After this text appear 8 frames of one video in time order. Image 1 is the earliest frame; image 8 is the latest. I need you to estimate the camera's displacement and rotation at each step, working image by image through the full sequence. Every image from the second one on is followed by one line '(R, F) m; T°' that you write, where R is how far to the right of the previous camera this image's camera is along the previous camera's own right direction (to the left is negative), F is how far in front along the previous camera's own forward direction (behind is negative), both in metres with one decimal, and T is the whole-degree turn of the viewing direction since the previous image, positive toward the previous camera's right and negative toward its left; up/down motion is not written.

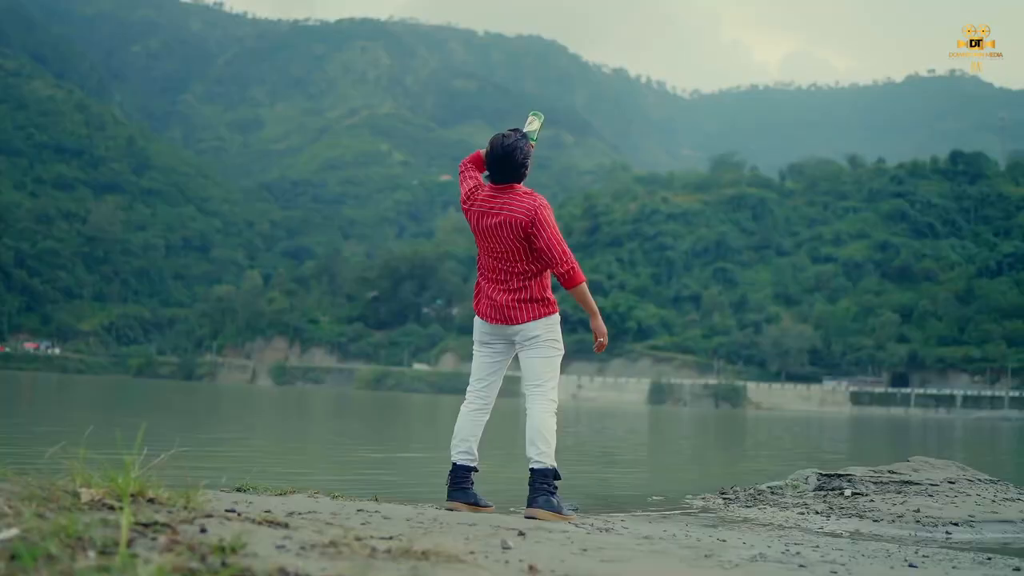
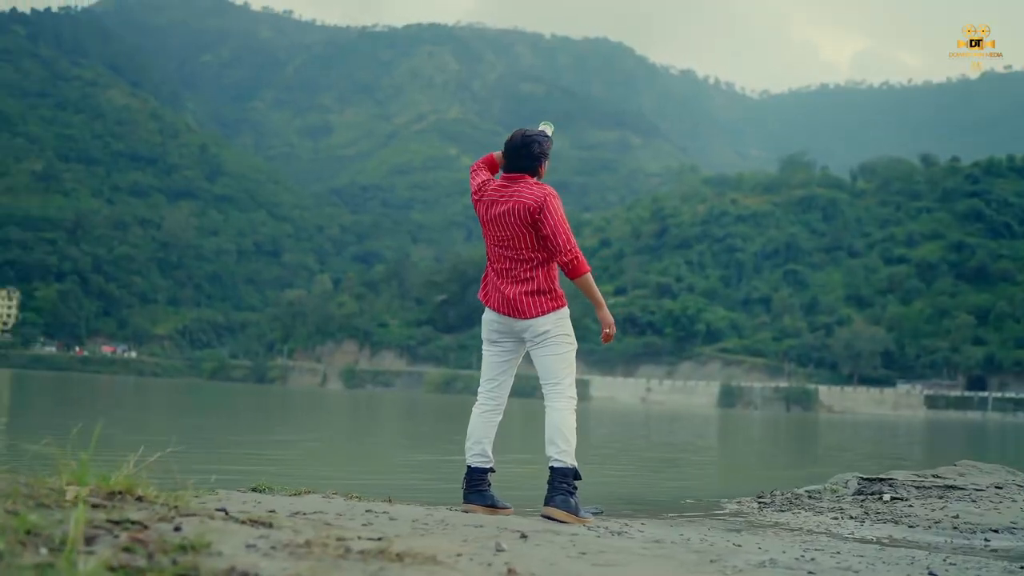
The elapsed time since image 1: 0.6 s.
(+0.3, +0.1) m; -3°
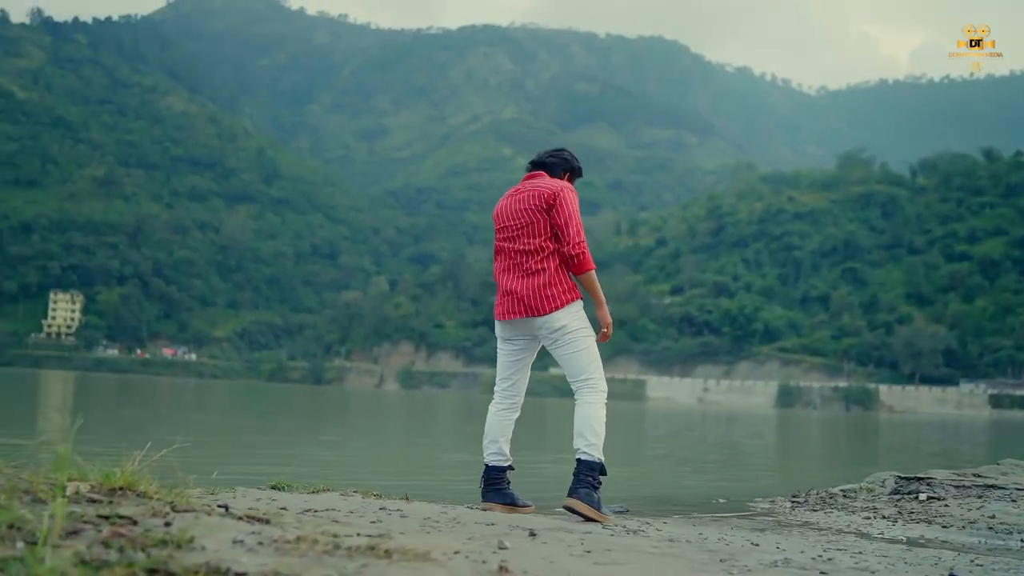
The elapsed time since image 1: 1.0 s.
(+0.2, +0.1) m; -3°
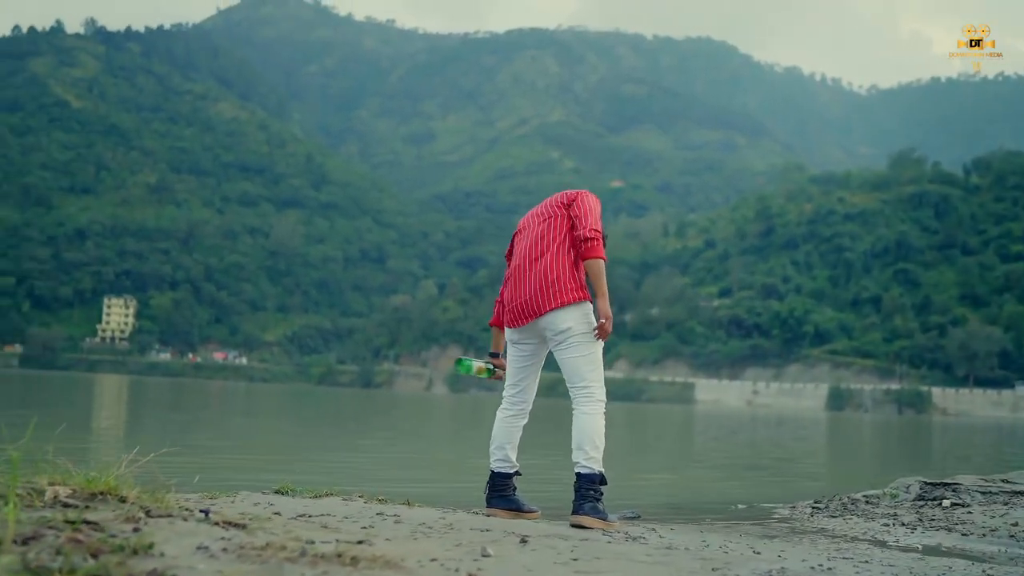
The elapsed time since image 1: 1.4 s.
(+0.3, +0.1) m; -2°
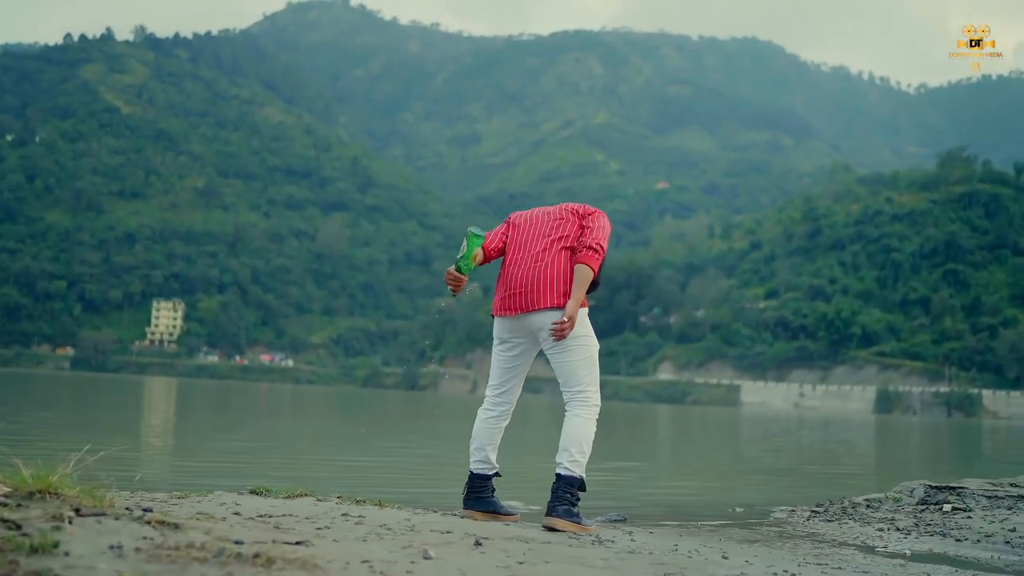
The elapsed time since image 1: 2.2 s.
(+0.4, +0.1) m; -2°
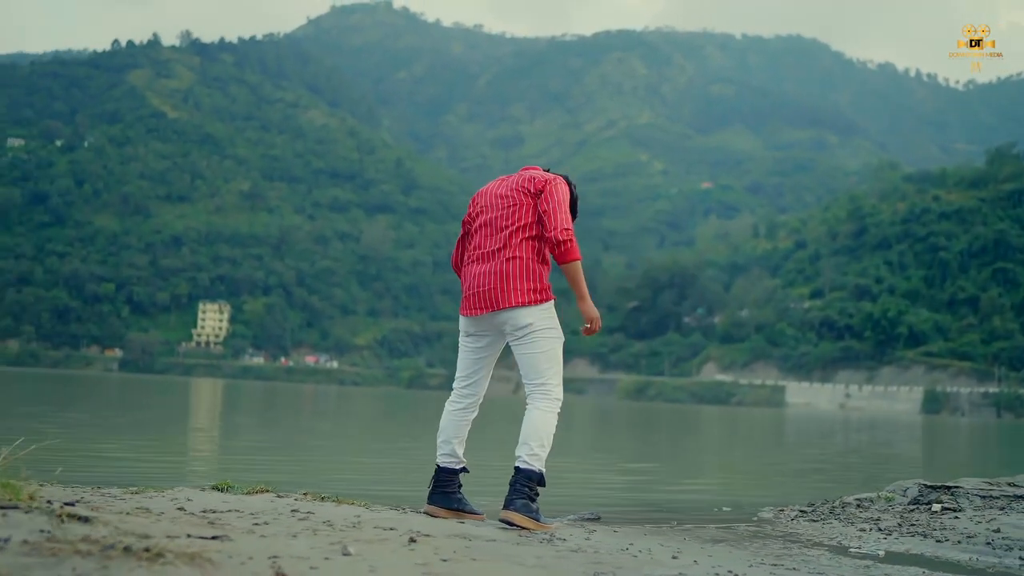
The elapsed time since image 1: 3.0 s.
(+0.5, +0.1) m; -2°
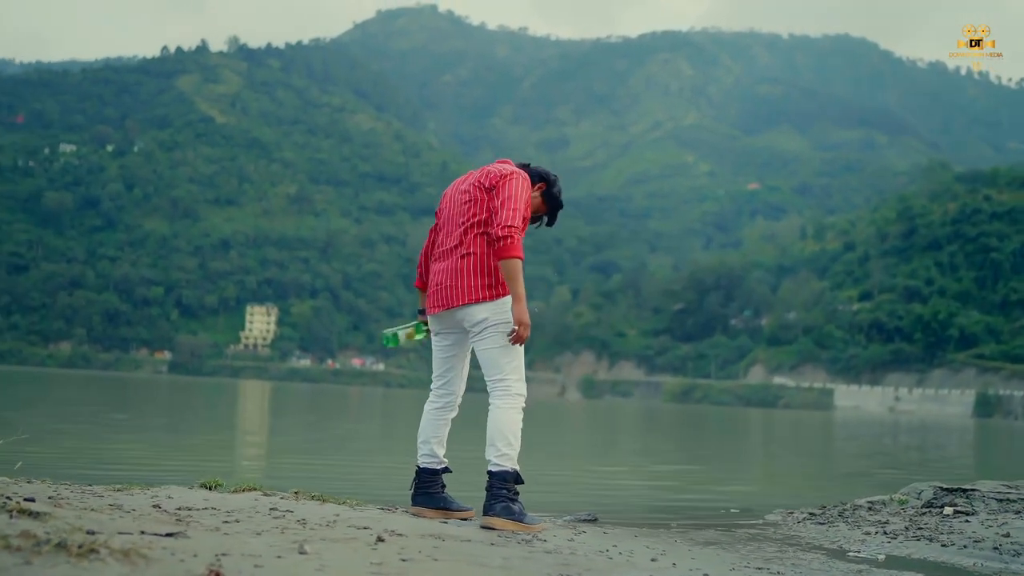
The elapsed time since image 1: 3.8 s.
(+0.3, +0.1) m; -2°
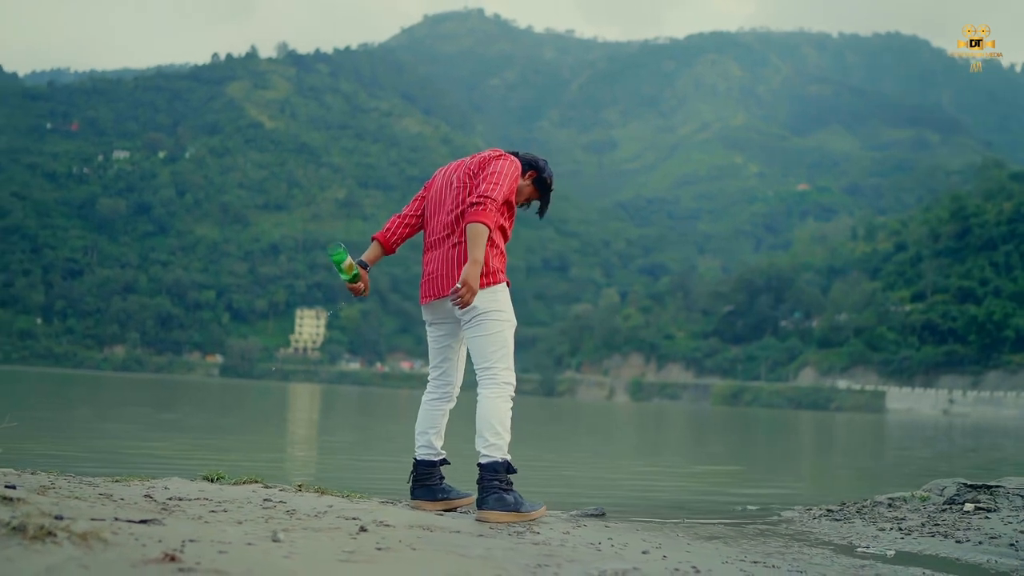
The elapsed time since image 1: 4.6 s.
(+0.3, +0.1) m; -2°
